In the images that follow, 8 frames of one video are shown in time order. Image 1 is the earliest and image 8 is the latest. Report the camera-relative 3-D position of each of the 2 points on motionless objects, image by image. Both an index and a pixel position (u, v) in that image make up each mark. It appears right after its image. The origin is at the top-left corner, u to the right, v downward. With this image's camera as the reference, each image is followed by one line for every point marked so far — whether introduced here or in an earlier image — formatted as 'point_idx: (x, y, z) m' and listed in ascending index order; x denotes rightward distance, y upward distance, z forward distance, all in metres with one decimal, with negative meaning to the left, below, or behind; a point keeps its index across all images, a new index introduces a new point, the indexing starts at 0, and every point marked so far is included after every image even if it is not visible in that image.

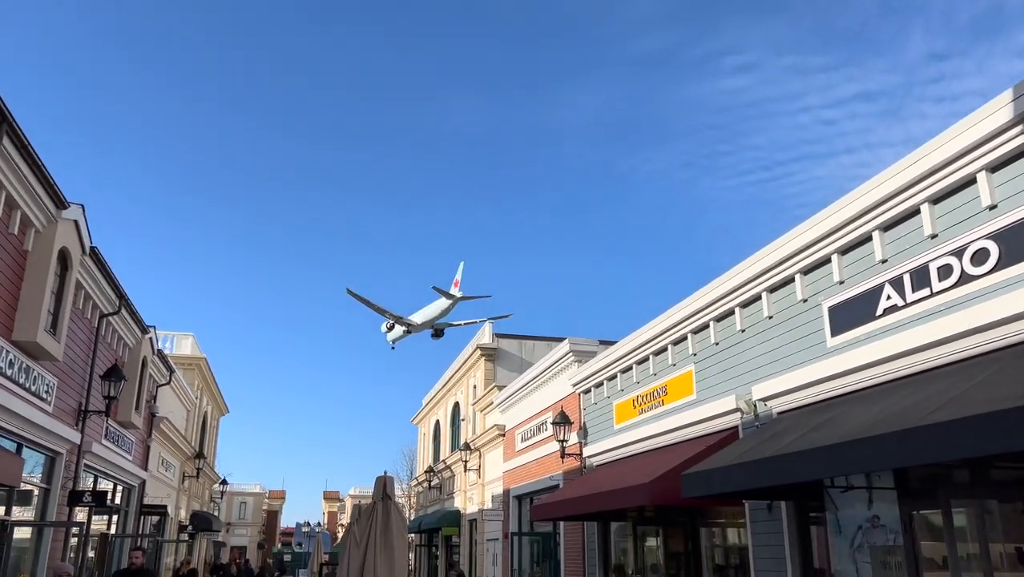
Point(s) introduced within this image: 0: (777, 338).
0: (+3.4, -0.6, +9.8) m
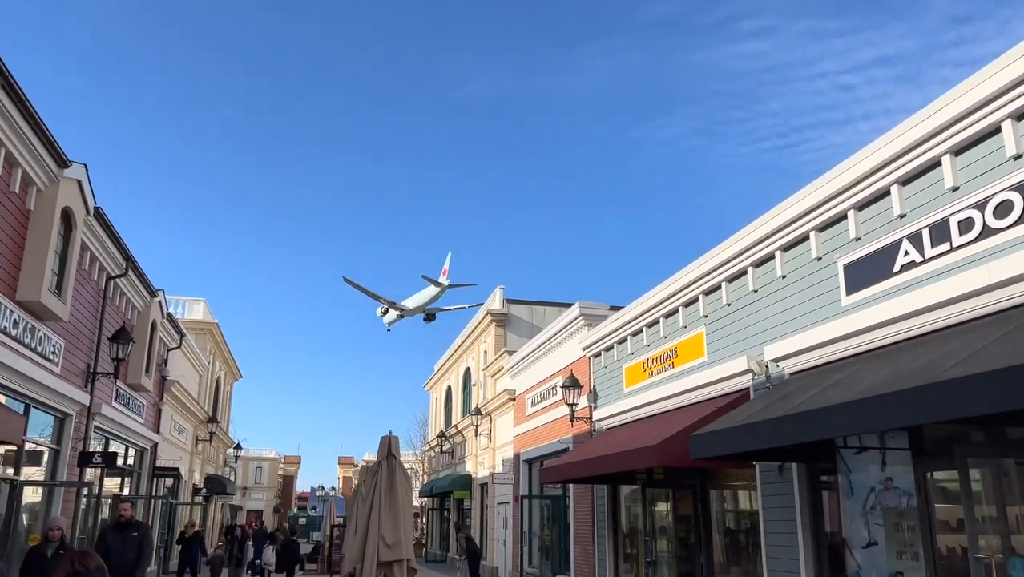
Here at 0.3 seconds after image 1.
0: (+3.5, -0.1, +9.6) m
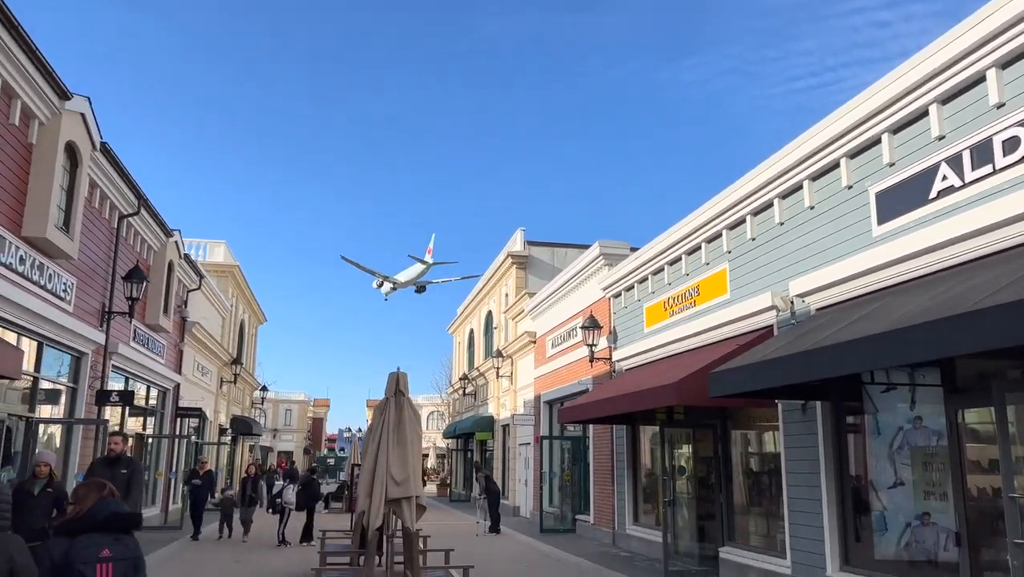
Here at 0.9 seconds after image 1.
0: (+3.6, +0.7, +9.1) m
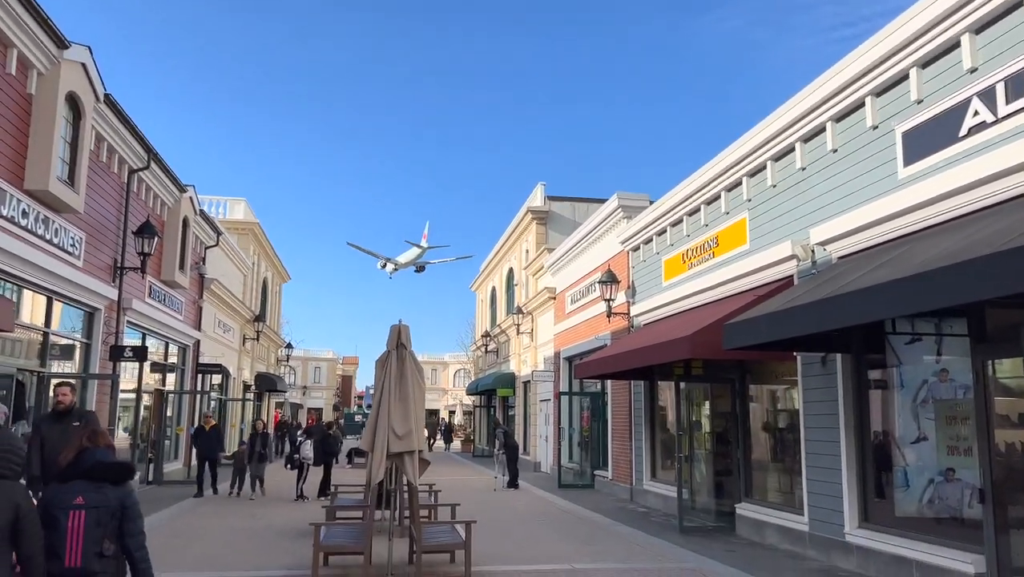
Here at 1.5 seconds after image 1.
0: (+3.7, +1.3, +8.6) m
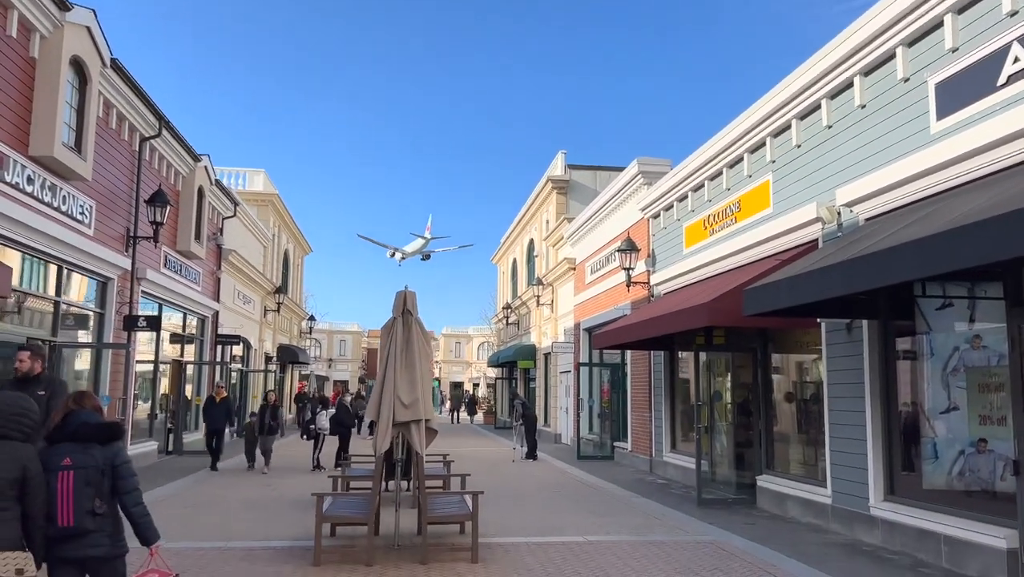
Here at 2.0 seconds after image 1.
0: (+3.8, +1.7, +8.1) m
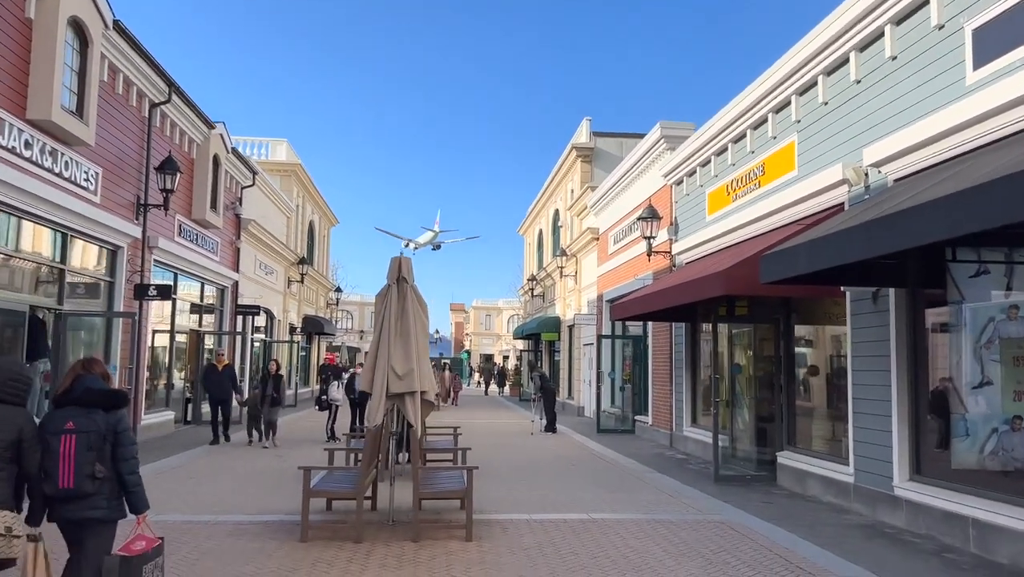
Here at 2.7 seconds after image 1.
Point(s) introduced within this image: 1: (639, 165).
0: (+3.8, +2.0, +7.5) m
1: (+2.8, +2.7, +16.5) m
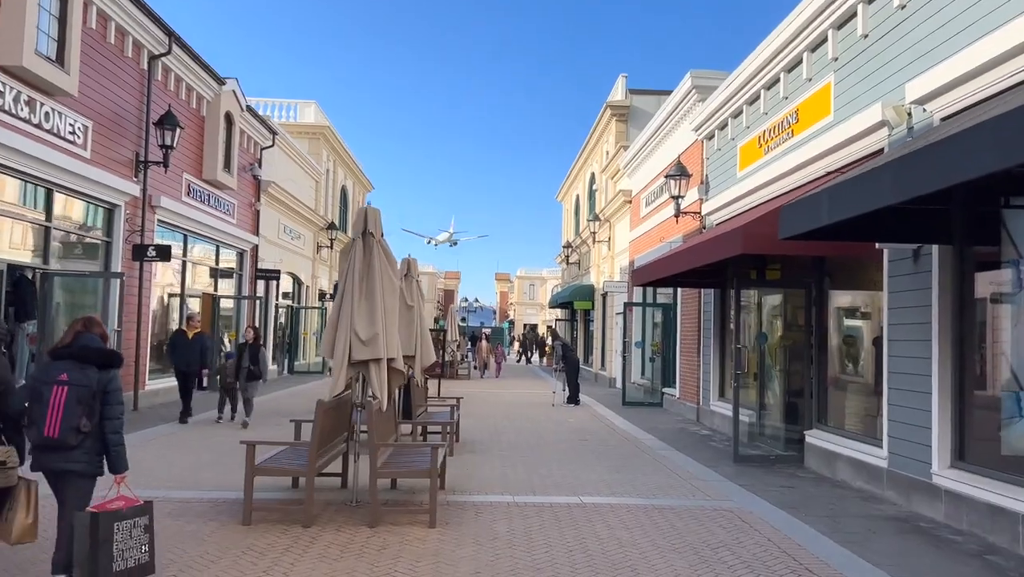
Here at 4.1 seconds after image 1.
0: (+3.7, +2.4, +6.4) m
1: (+3.2, +3.4, +15.3) m
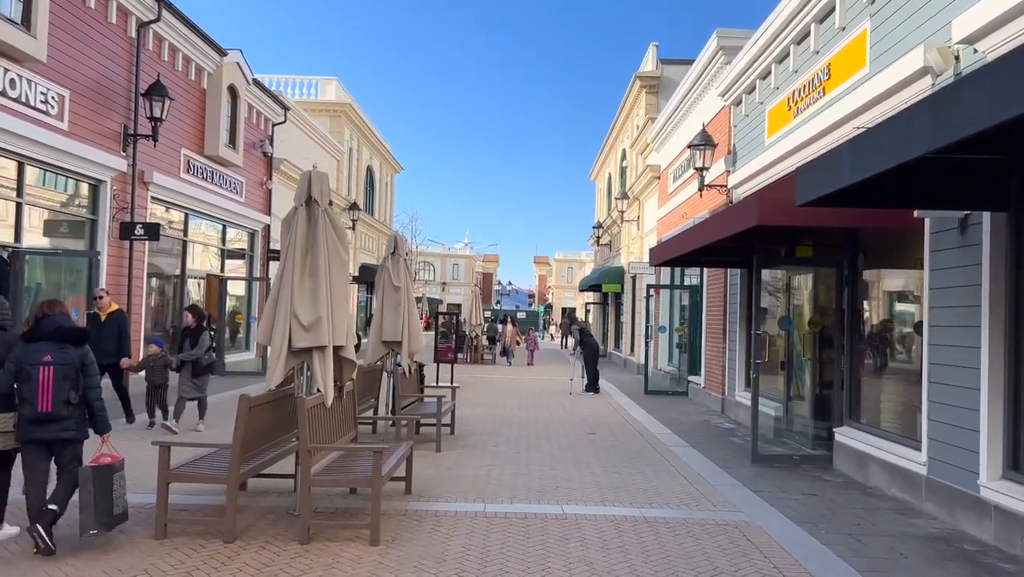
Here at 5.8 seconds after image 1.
0: (+3.5, +2.5, +5.2) m
1: (+3.5, +3.8, +14.2) m
